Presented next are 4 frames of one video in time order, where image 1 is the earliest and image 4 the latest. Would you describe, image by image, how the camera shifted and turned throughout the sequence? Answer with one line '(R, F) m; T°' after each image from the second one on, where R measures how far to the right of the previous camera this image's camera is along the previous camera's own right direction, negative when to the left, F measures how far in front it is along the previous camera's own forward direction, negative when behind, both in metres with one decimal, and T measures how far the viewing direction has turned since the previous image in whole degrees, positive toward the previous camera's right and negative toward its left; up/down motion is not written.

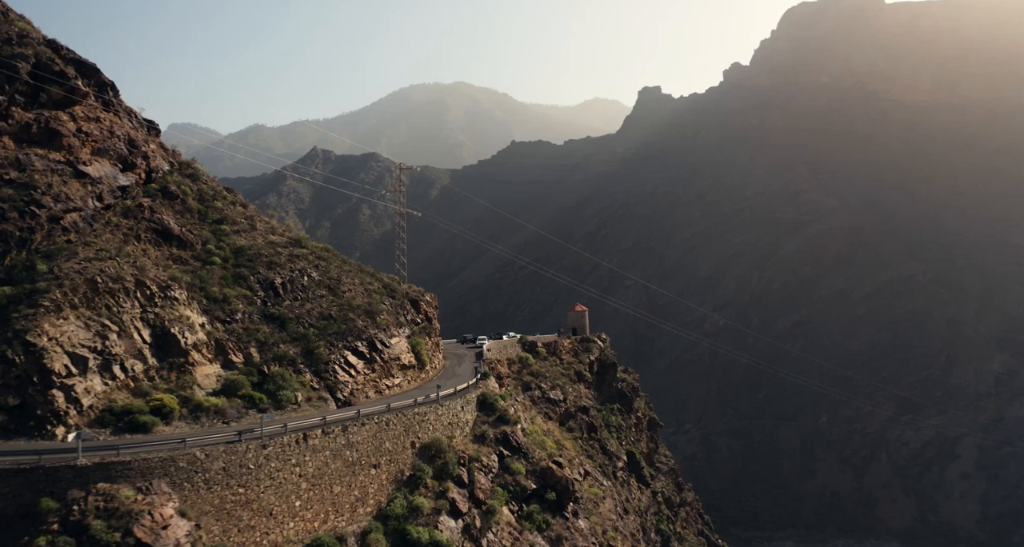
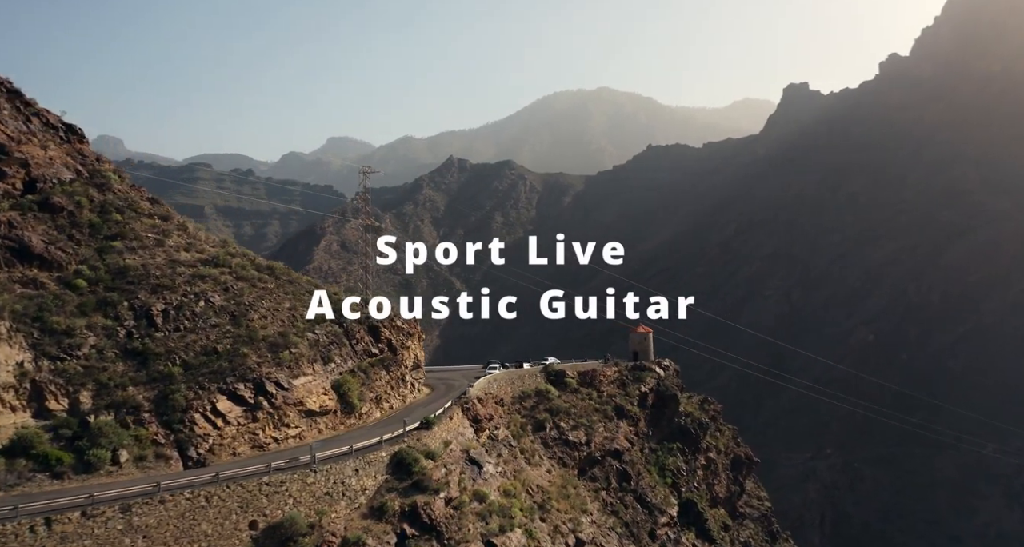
(+5.3, +5.8) m; -10°
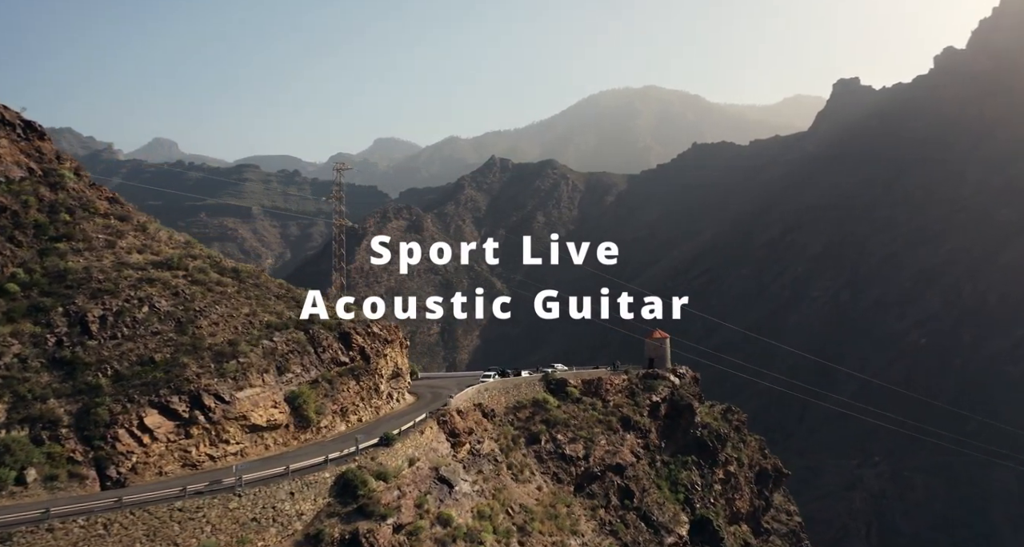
(+1.9, +1.9) m; -3°
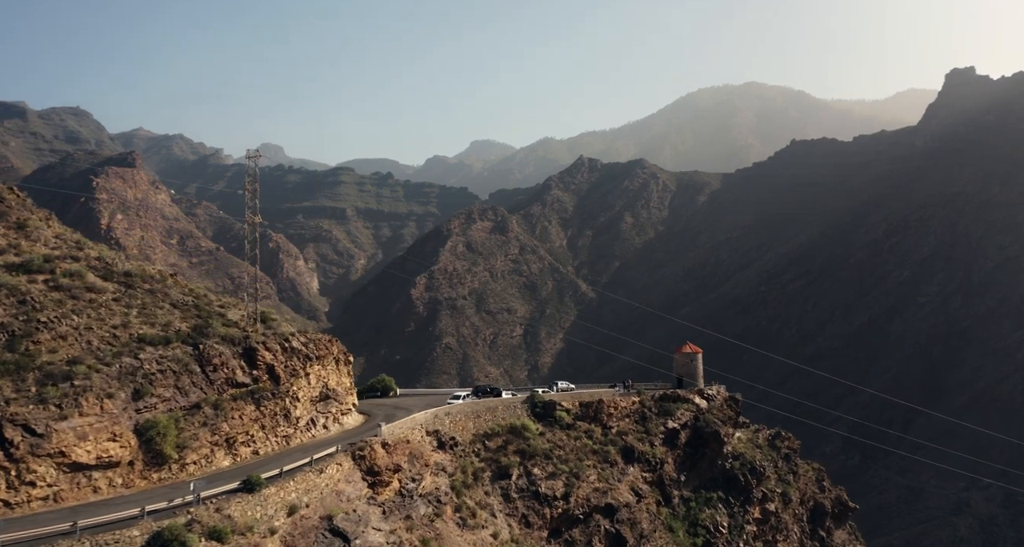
(+3.9, +4.5) m; -7°
